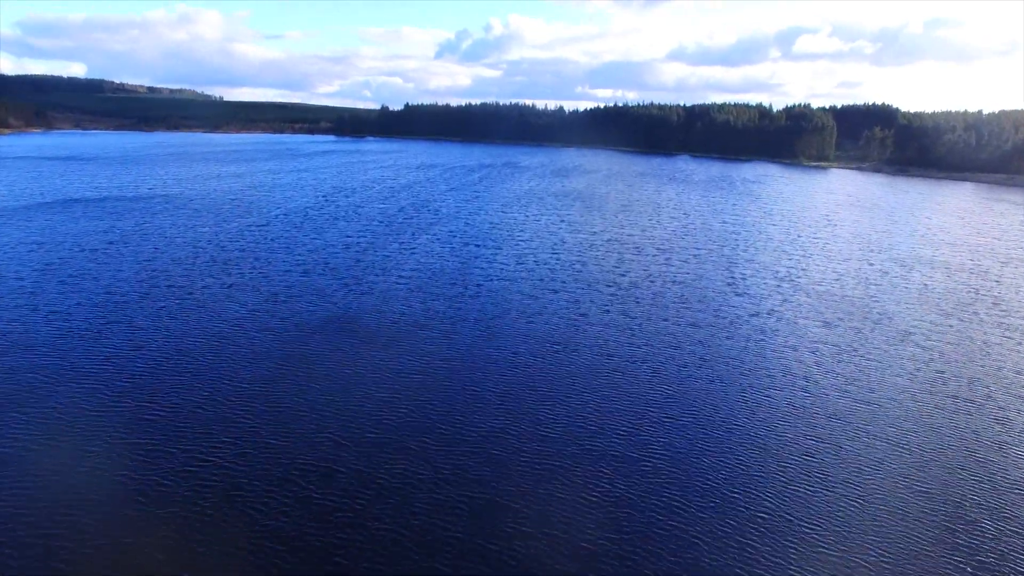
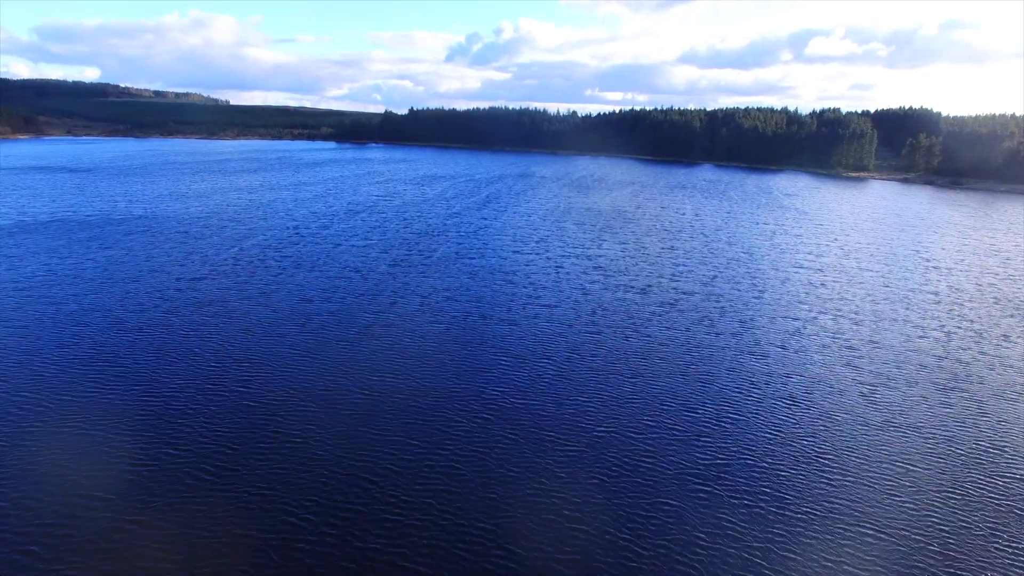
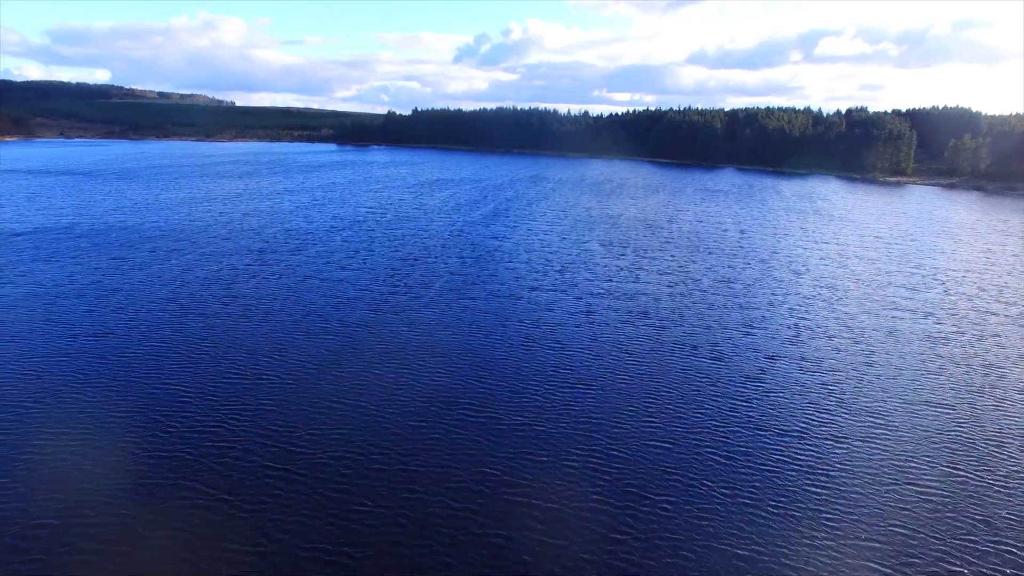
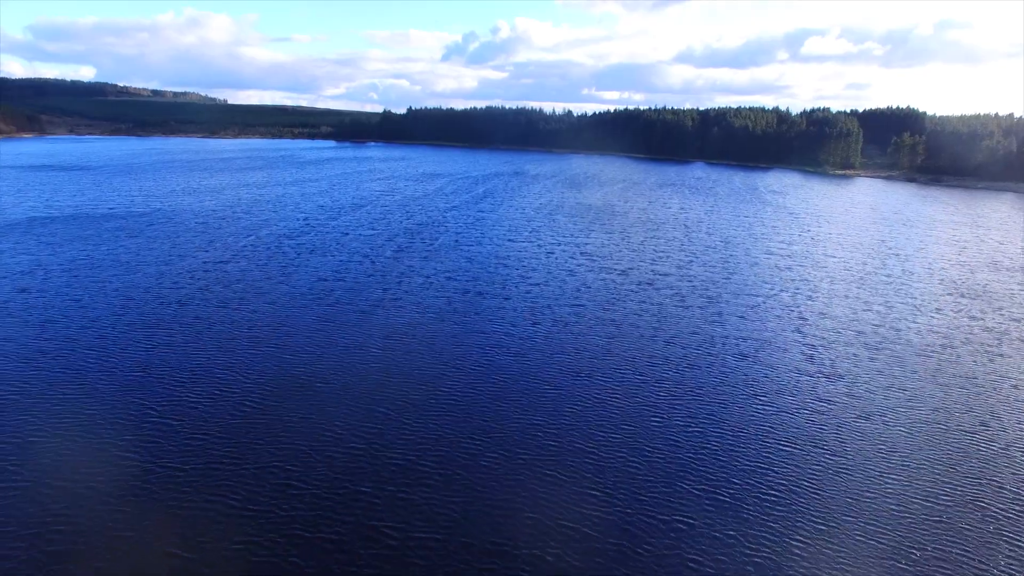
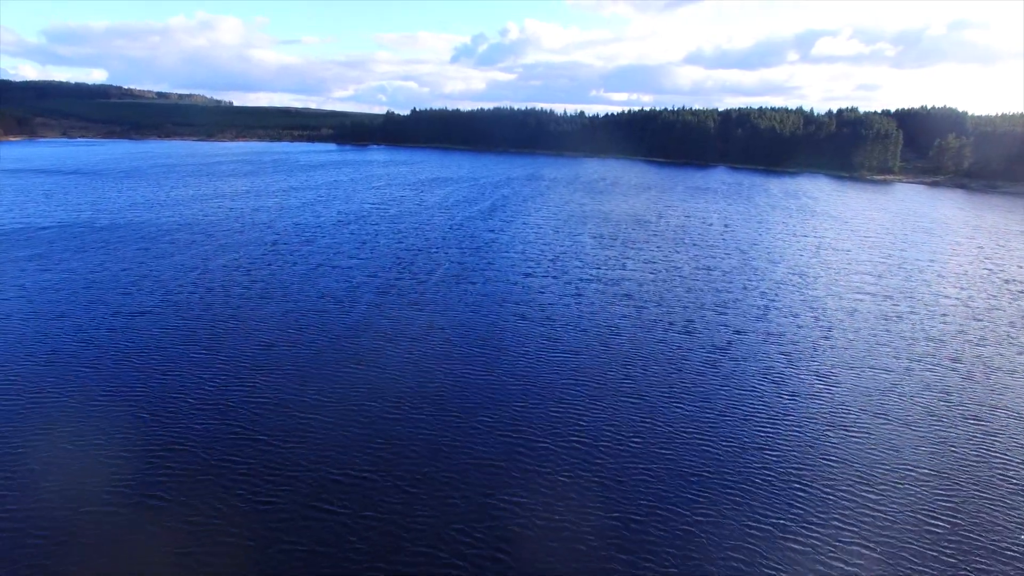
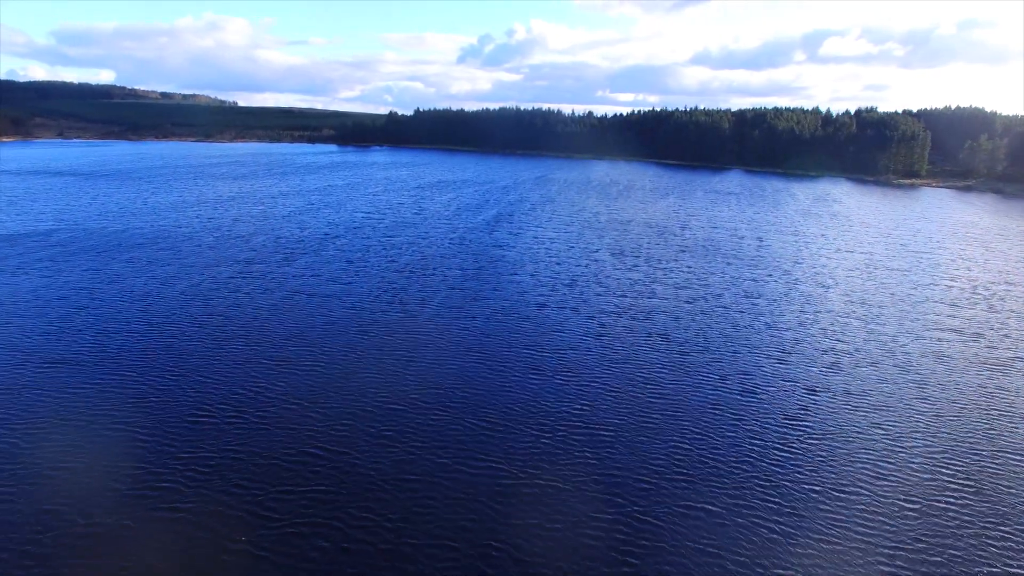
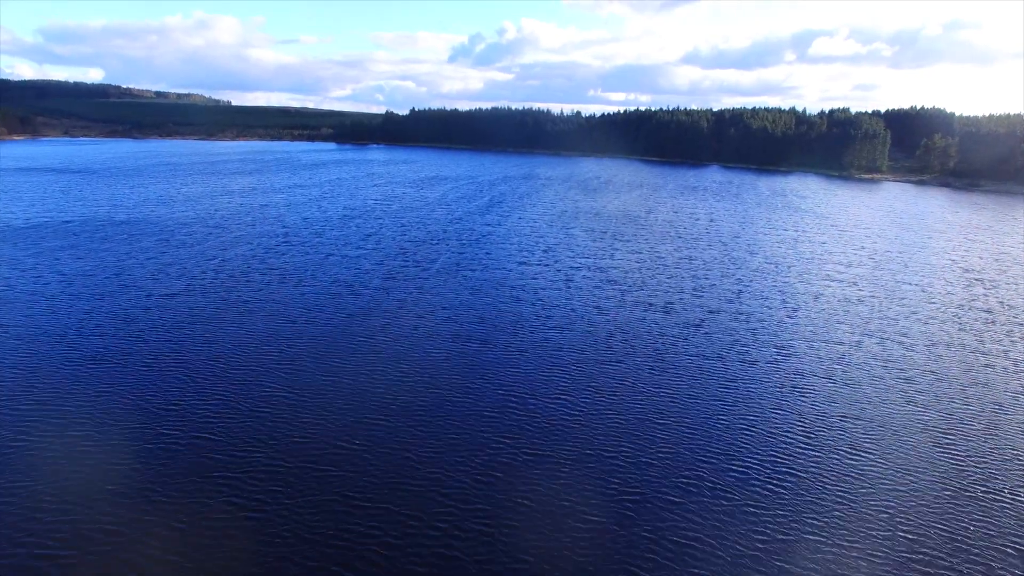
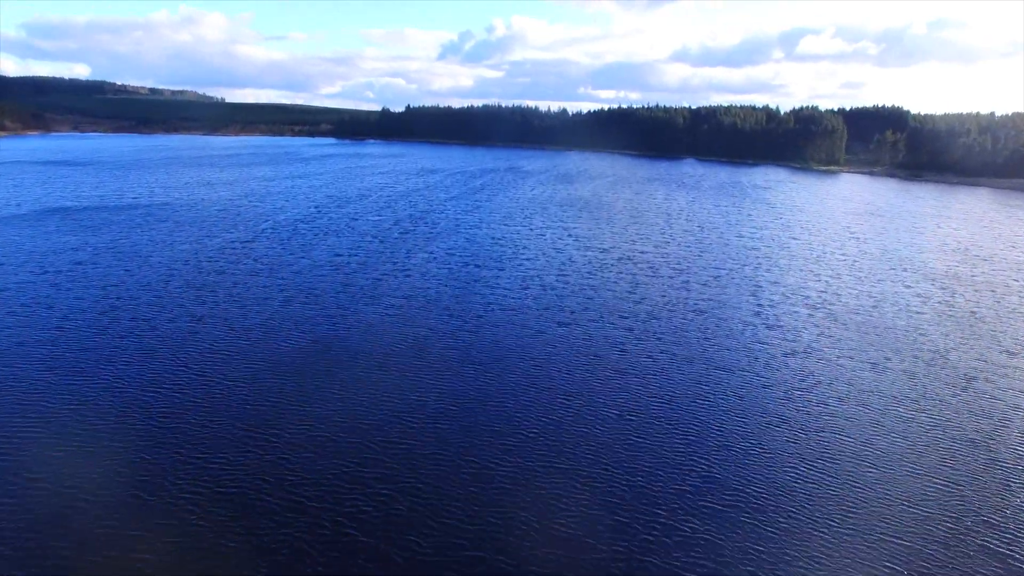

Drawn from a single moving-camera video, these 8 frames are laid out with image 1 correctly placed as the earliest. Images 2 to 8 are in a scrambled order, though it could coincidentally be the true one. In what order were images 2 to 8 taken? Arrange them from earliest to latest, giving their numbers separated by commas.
8, 4, 2, 7, 5, 3, 6
